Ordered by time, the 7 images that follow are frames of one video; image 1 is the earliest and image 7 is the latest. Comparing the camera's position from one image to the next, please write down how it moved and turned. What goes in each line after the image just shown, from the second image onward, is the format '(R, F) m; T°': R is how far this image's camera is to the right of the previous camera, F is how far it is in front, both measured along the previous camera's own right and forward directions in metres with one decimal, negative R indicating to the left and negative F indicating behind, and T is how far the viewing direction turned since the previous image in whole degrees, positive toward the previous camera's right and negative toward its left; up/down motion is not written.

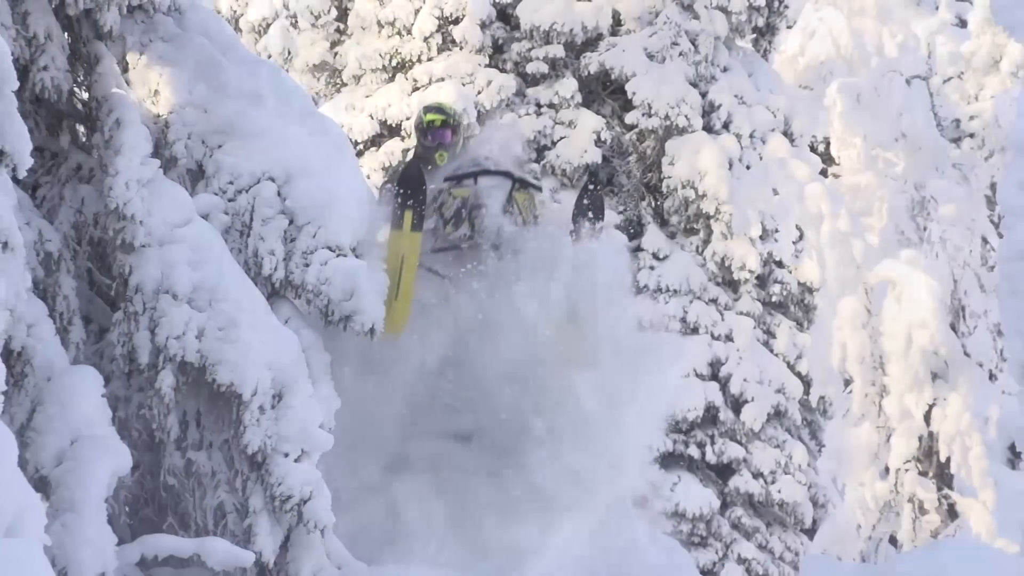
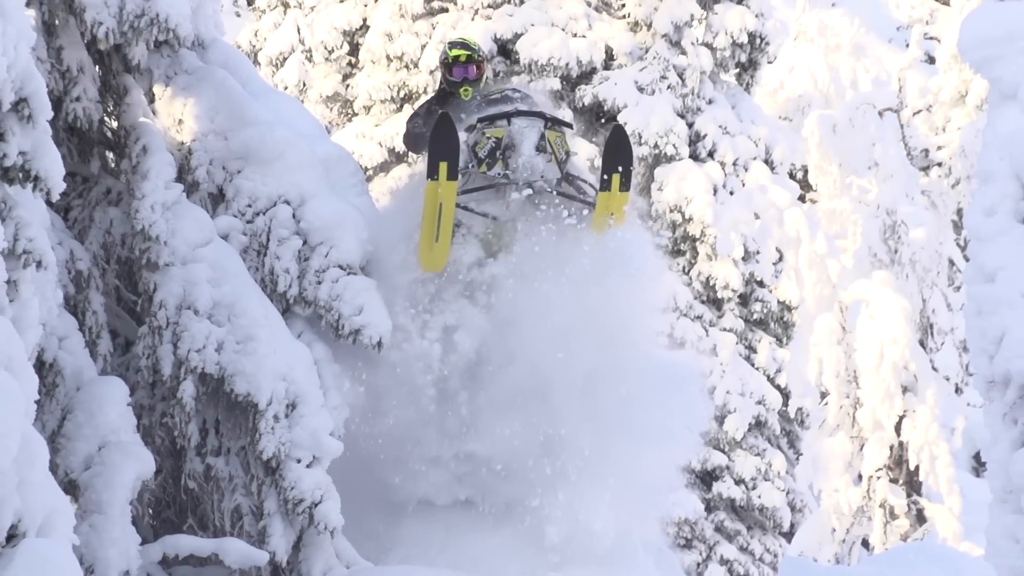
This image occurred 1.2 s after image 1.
(0.0, -0.3) m; 0°
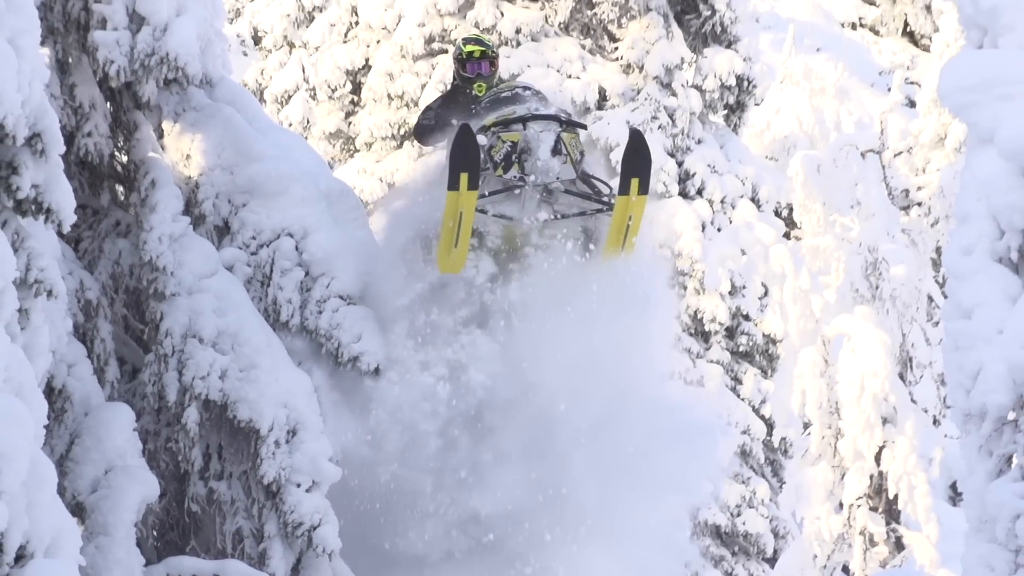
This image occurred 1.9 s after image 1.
(0.0, -0.2) m; 0°
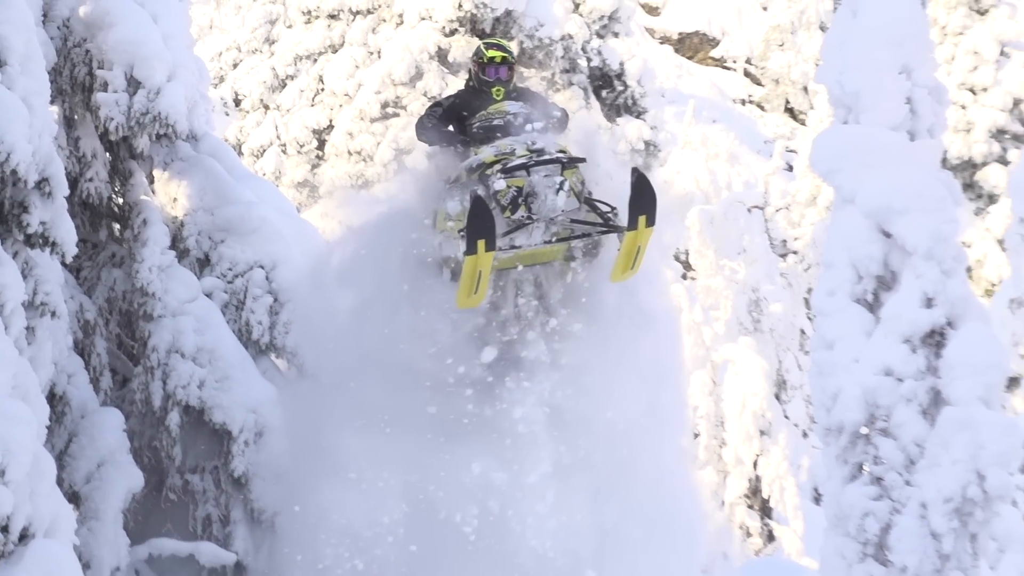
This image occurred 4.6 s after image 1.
(+0.1, -0.8) m; +2°
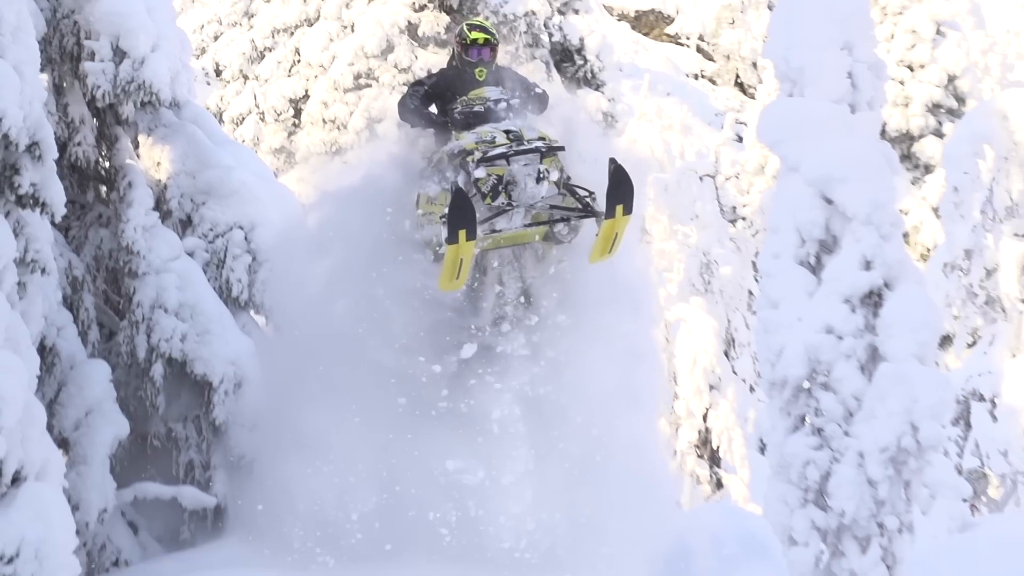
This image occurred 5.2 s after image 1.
(0.0, -0.3) m; +1°
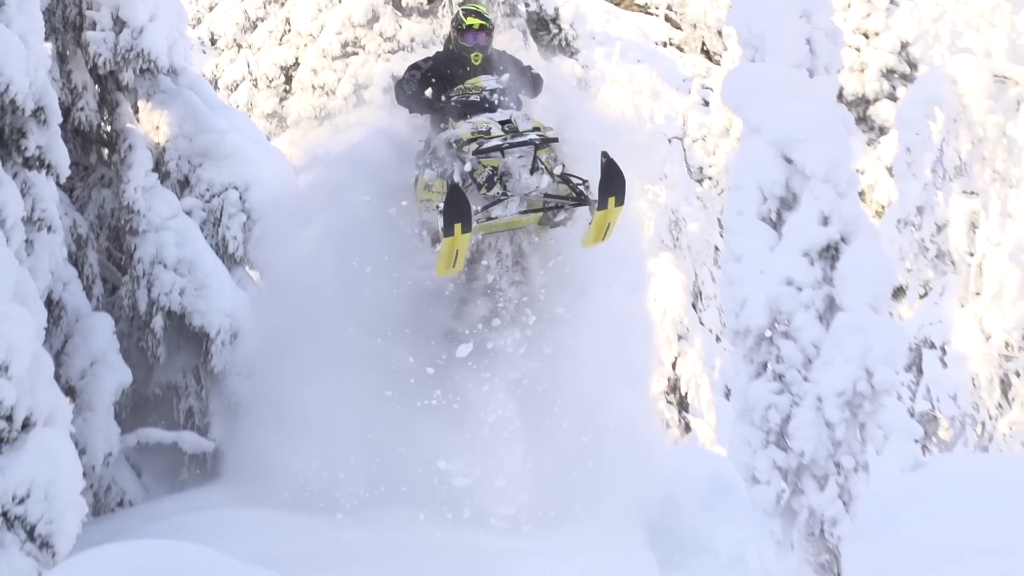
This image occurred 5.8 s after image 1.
(0.0, -0.3) m; +1°
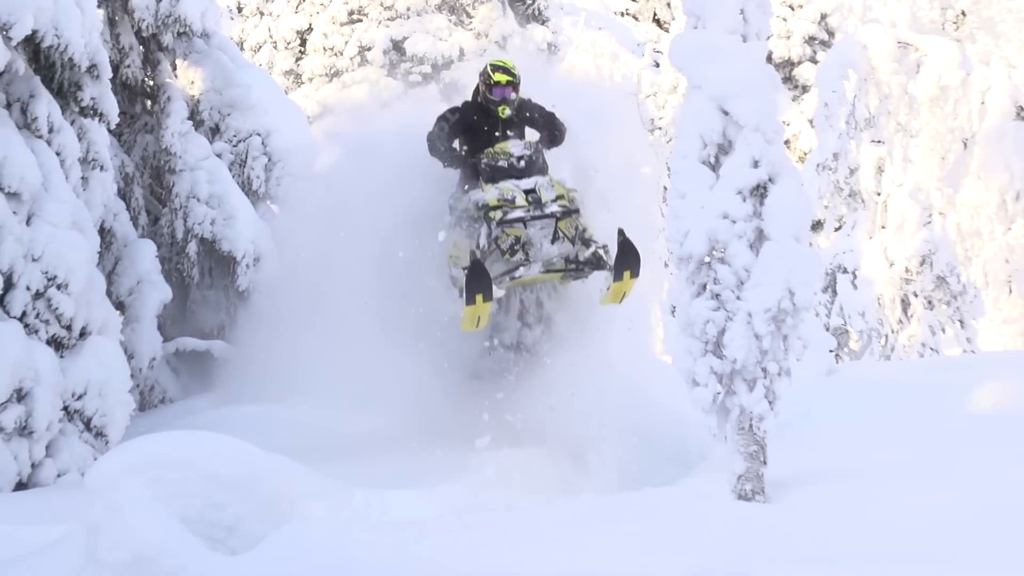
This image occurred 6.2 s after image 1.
(0.0, -1.1) m; +1°
